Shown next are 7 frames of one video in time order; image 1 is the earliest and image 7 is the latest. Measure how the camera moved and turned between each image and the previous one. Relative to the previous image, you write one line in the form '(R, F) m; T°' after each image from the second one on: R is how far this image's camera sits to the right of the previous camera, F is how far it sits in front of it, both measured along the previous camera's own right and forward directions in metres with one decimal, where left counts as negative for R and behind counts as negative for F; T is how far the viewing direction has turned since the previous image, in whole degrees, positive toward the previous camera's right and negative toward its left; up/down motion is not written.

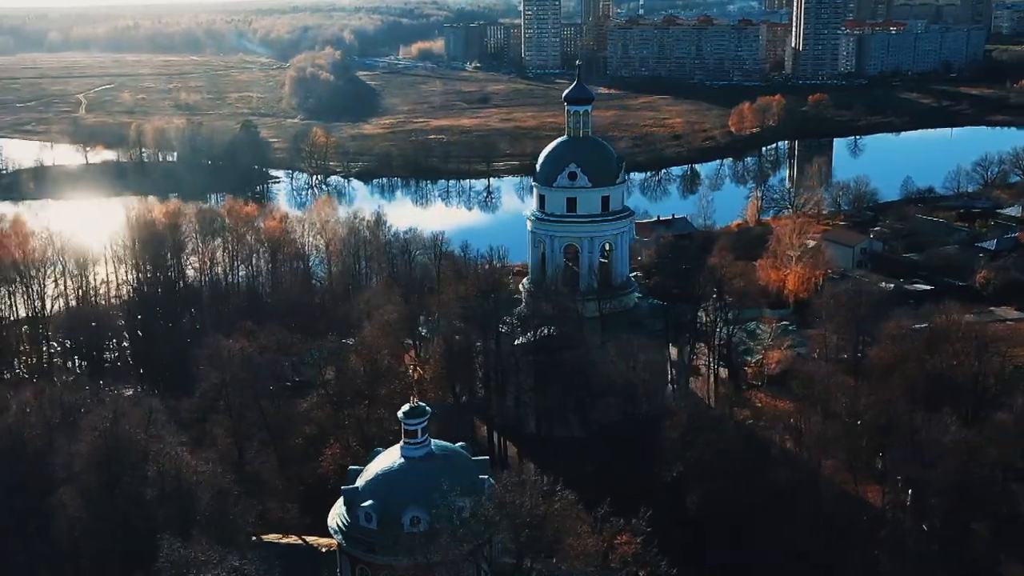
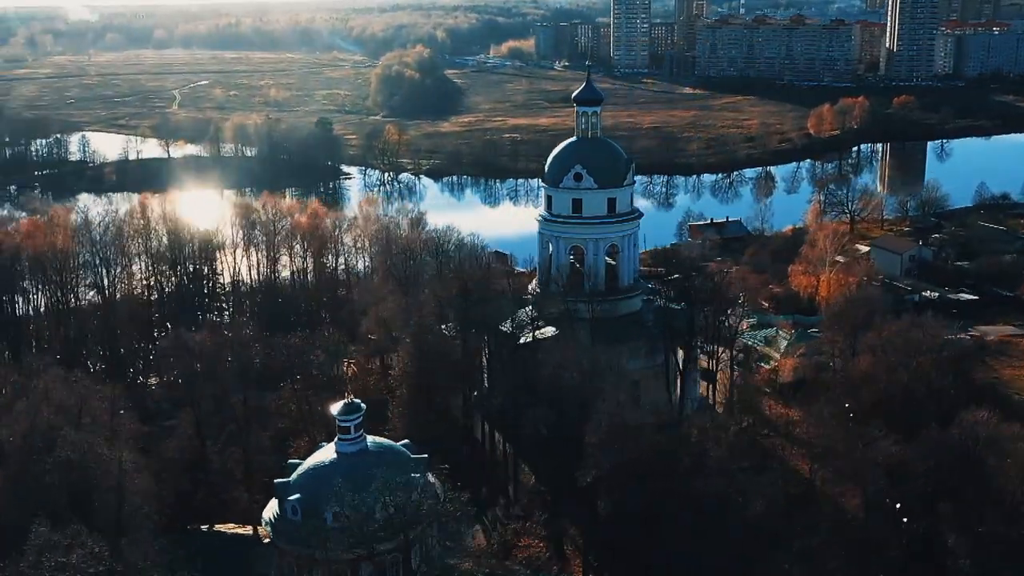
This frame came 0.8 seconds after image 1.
(+2.2, 0.0) m; -5°
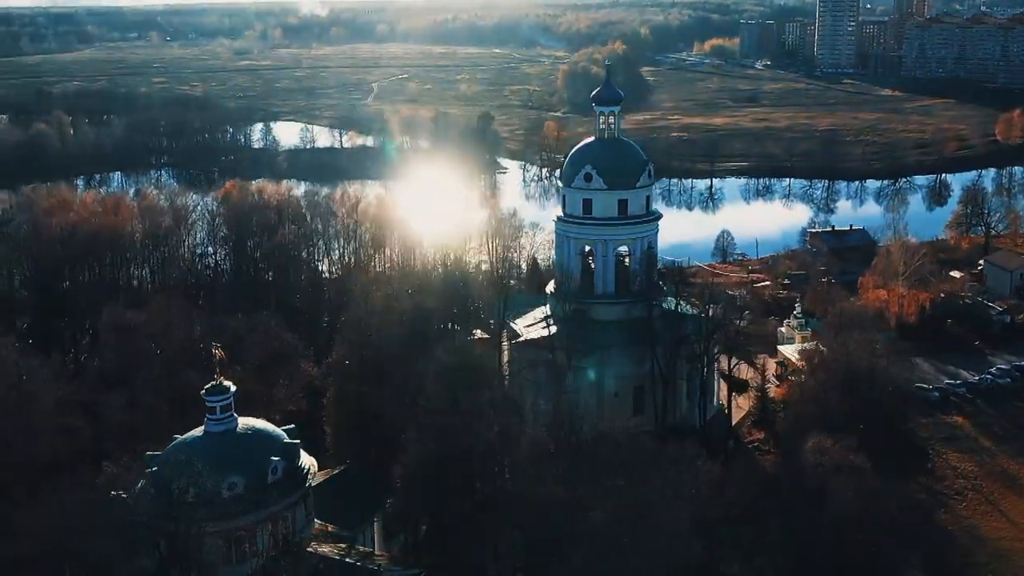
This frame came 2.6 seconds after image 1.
(+4.9, +0.4) m; -11°
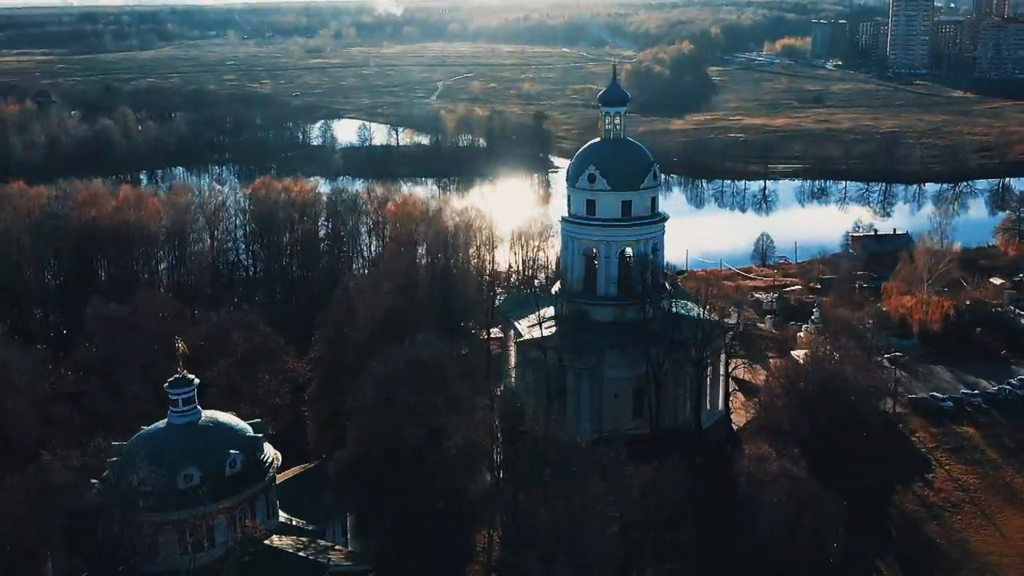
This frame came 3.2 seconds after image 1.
(+1.6, 0.0) m; -4°
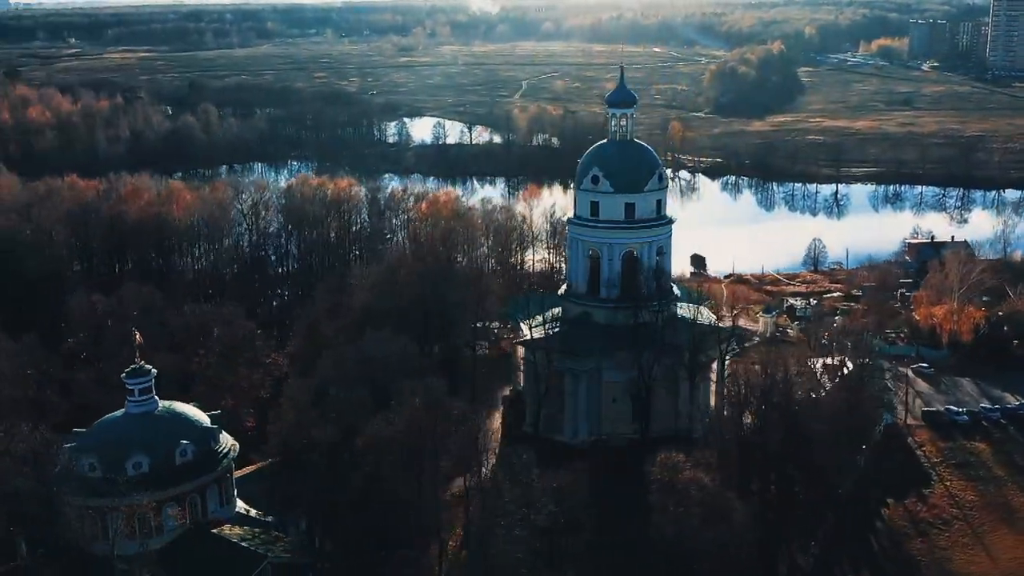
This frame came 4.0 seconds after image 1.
(+2.2, 0.0) m; -5°
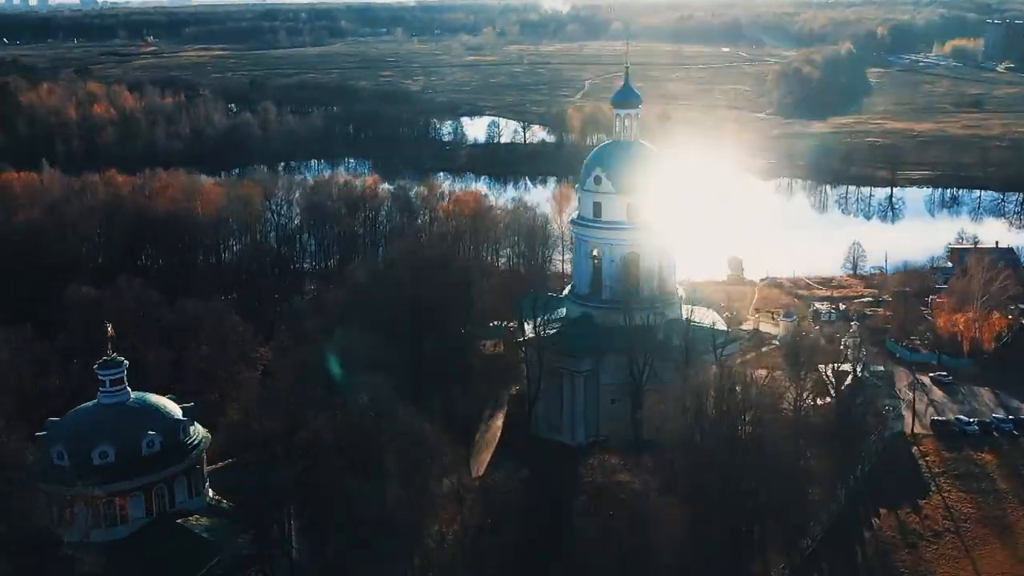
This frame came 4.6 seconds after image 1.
(+1.6, 0.0) m; -4°
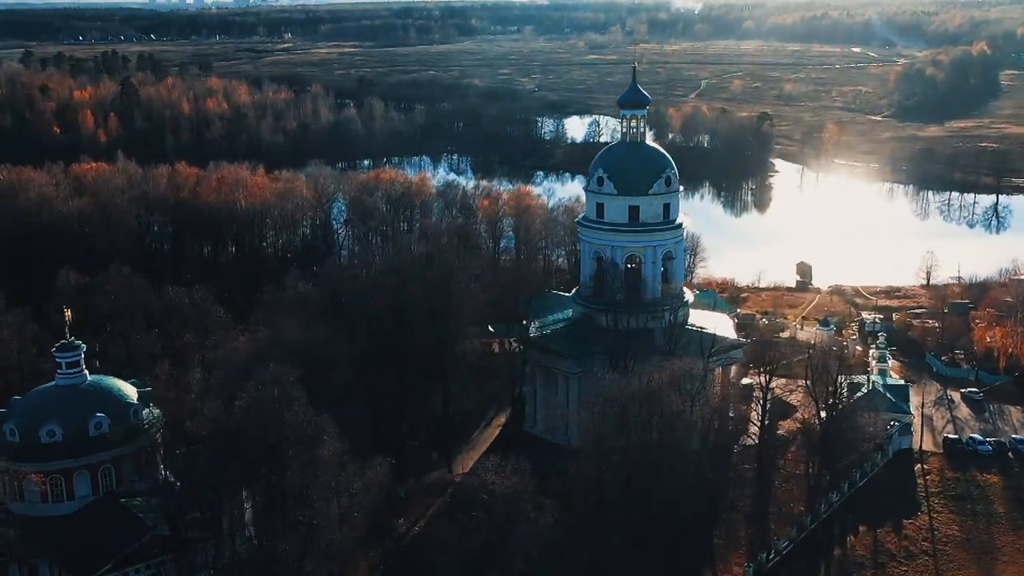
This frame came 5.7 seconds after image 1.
(+3.0, +0.1) m; -7°
